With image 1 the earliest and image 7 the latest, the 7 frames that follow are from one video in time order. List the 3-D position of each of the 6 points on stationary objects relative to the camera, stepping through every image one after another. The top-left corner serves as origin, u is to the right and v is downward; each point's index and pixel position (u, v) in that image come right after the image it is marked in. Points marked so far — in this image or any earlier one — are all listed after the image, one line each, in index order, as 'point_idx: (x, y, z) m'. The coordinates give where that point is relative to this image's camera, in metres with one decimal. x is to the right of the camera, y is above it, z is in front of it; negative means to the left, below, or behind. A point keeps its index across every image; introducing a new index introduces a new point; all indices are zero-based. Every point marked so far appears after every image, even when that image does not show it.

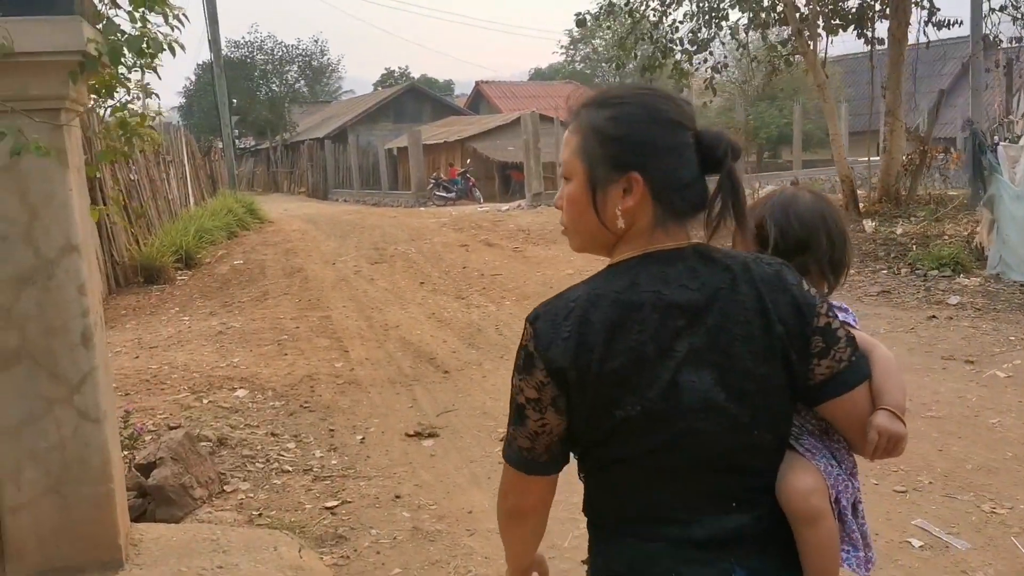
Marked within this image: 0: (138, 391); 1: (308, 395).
0: (-2.4, -0.7, +5.8) m
1: (-1.3, -0.7, +5.7) m
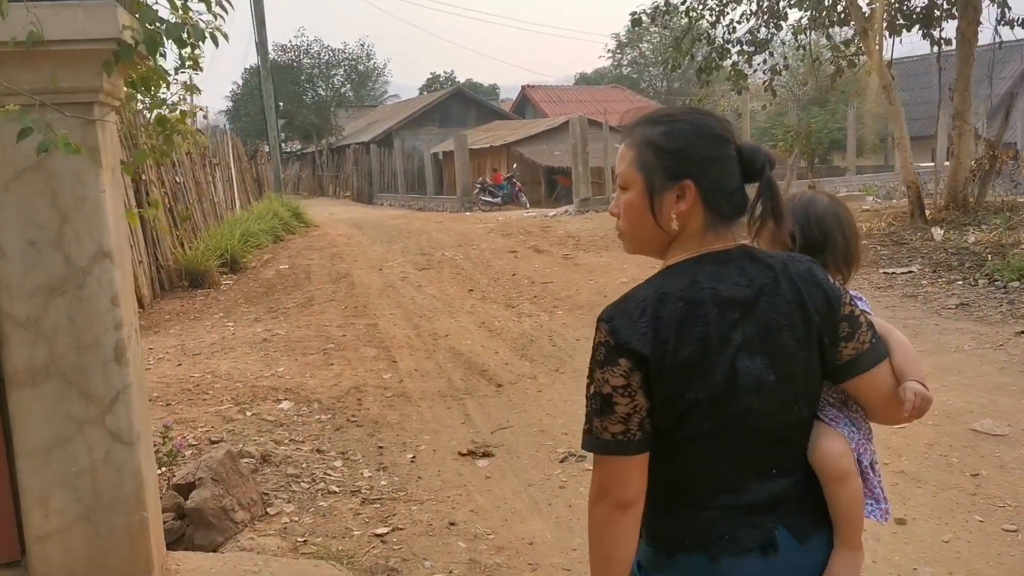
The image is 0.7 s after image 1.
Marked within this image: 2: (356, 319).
0: (-2.0, -0.7, +5.6) m
1: (-0.9, -0.7, +5.4) m
2: (-1.4, -0.3, +8.2) m
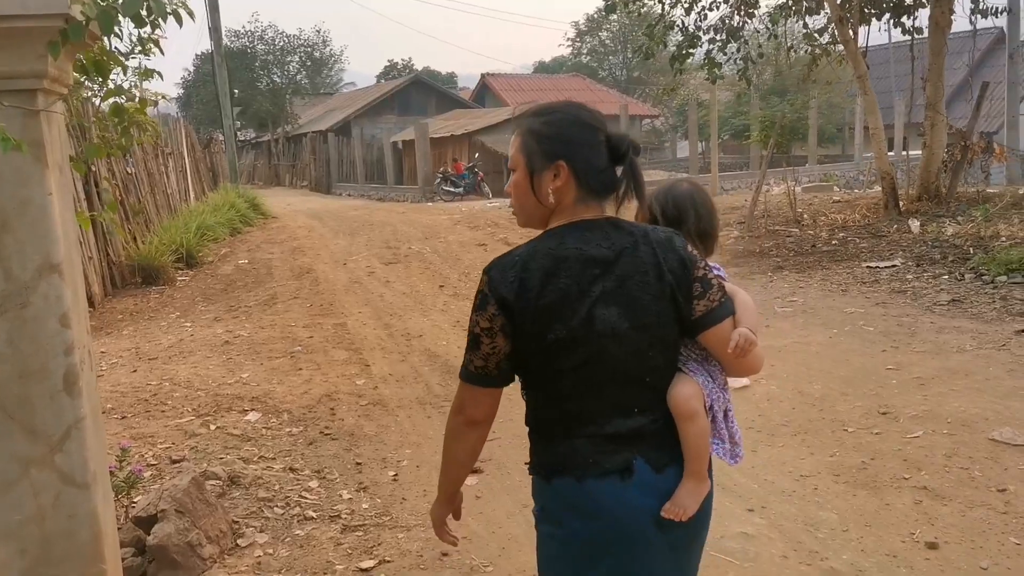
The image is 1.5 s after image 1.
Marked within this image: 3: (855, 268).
0: (-2.1, -0.7, +5.2) m
1: (-1.0, -0.7, +5.1) m
2: (-1.6, -0.3, +7.8) m
3: (+3.0, +0.2, +7.9) m
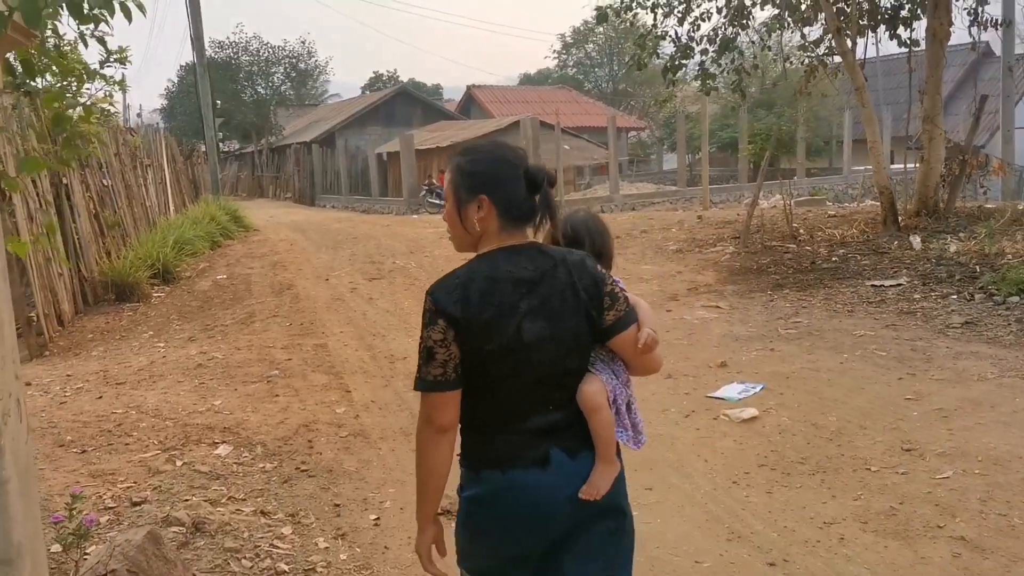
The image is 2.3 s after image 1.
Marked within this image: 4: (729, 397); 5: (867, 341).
0: (-2.2, -0.8, +4.8) m
1: (-1.1, -0.8, +4.7) m
2: (-1.7, -0.4, +7.4) m
3: (+2.9, 0.0, +7.6) m
4: (+1.2, -0.6, +5.0) m
5: (+2.3, -0.3, +5.8) m
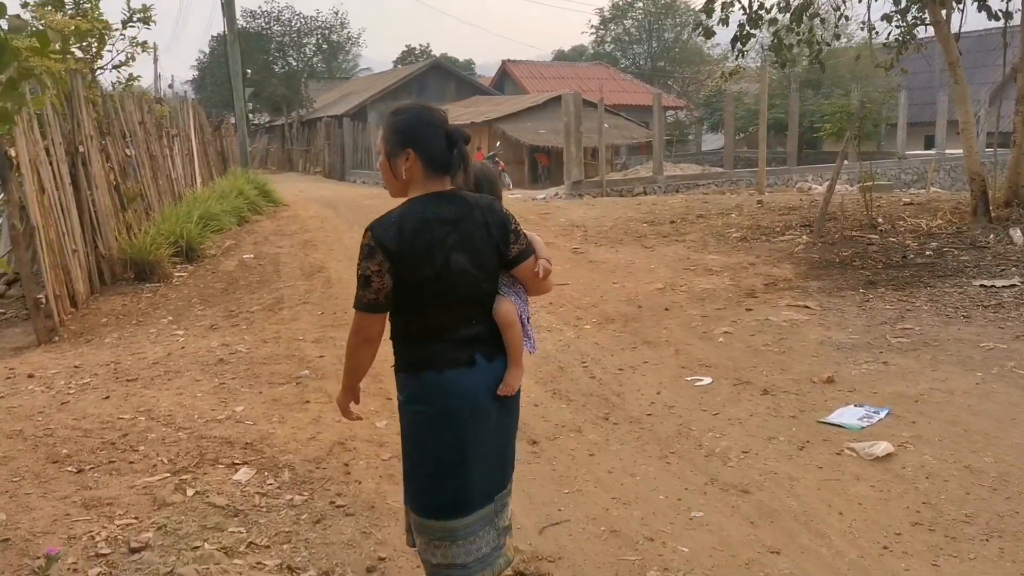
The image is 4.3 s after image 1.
0: (-1.8, -0.8, +4.1) m
1: (-0.7, -0.8, +3.9) m
2: (-1.3, -0.3, +6.7) m
3: (+3.3, 0.0, +6.7) m
4: (+1.5, -0.6, +4.2) m
5: (+2.6, -0.4, +4.9) m
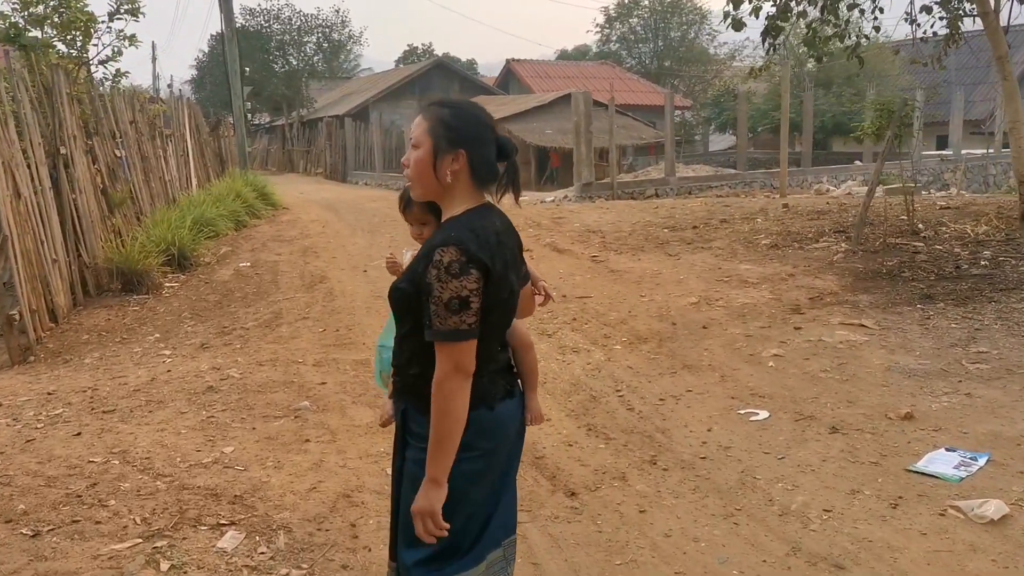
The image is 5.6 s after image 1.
0: (-1.7, -0.9, +3.4) m
1: (-0.6, -0.9, +3.3) m
2: (-1.1, -0.4, +6.0) m
3: (+3.4, -0.1, +6.0) m
4: (+1.7, -0.7, +3.6) m
5: (+2.8, -0.5, +4.3) m
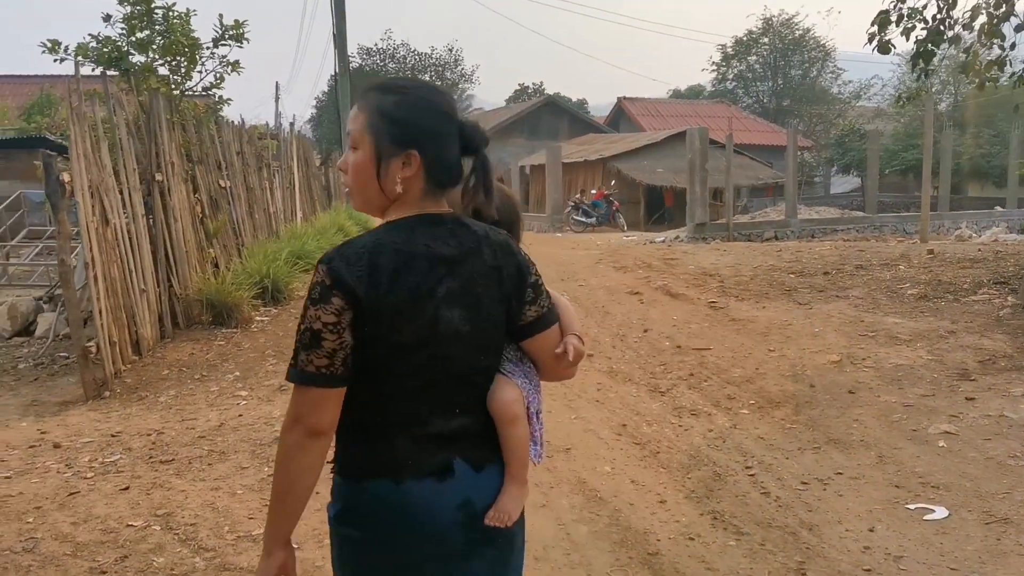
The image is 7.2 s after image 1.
0: (-1.4, -1.0, +2.8) m
1: (-0.3, -1.1, +2.5) m
2: (-0.5, -0.7, +5.4) m
3: (+4.0, -0.5, +4.9) m
4: (+2.0, -0.9, +2.6) m
5: (+3.2, -0.8, +3.2) m
